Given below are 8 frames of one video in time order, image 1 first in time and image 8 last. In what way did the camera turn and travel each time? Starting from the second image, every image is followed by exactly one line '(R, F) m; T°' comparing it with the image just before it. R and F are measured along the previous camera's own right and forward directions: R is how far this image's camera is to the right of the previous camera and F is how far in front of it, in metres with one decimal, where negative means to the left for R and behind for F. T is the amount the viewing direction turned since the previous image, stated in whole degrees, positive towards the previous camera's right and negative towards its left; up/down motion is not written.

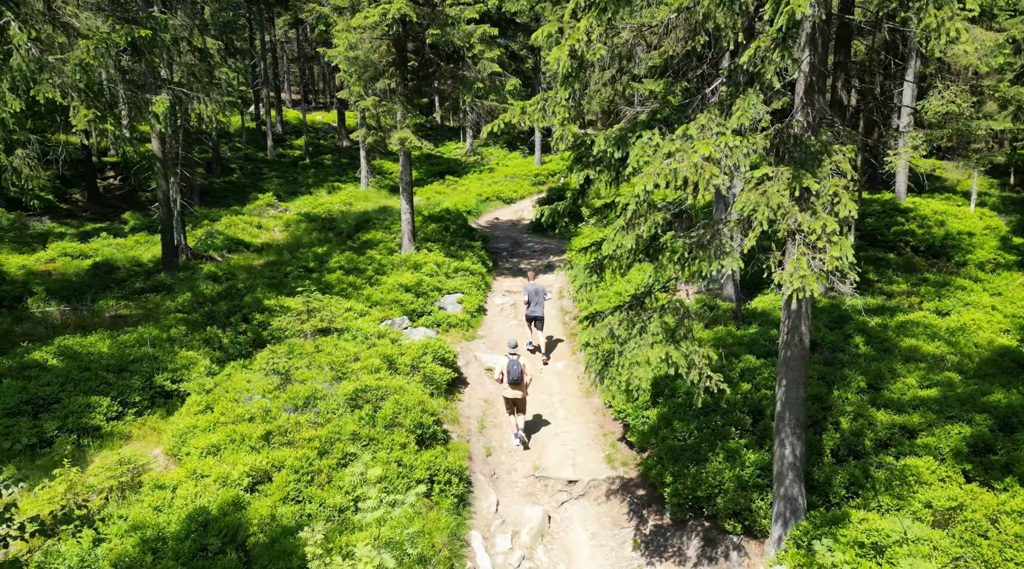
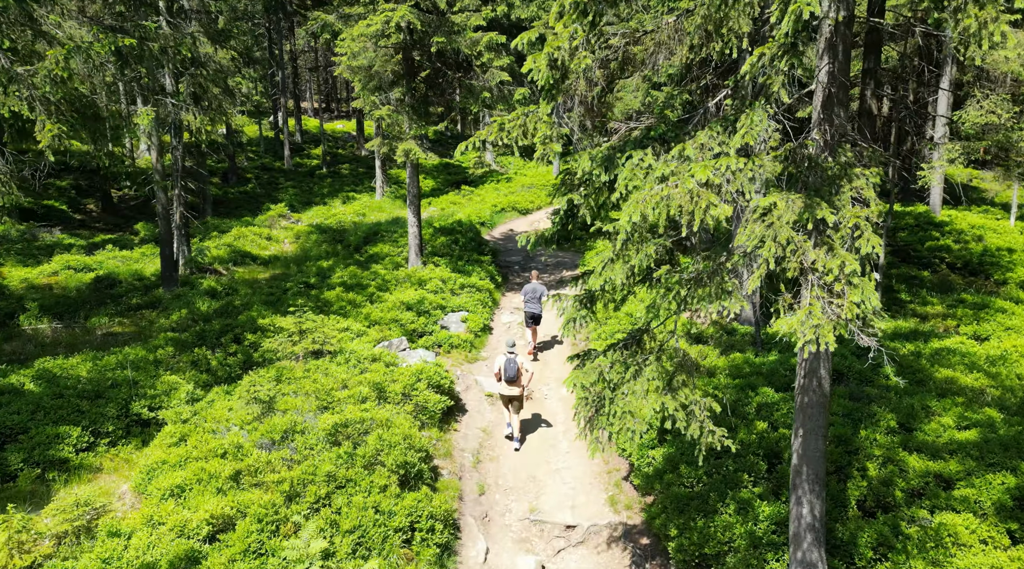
(+0.5, +0.9) m; -2°
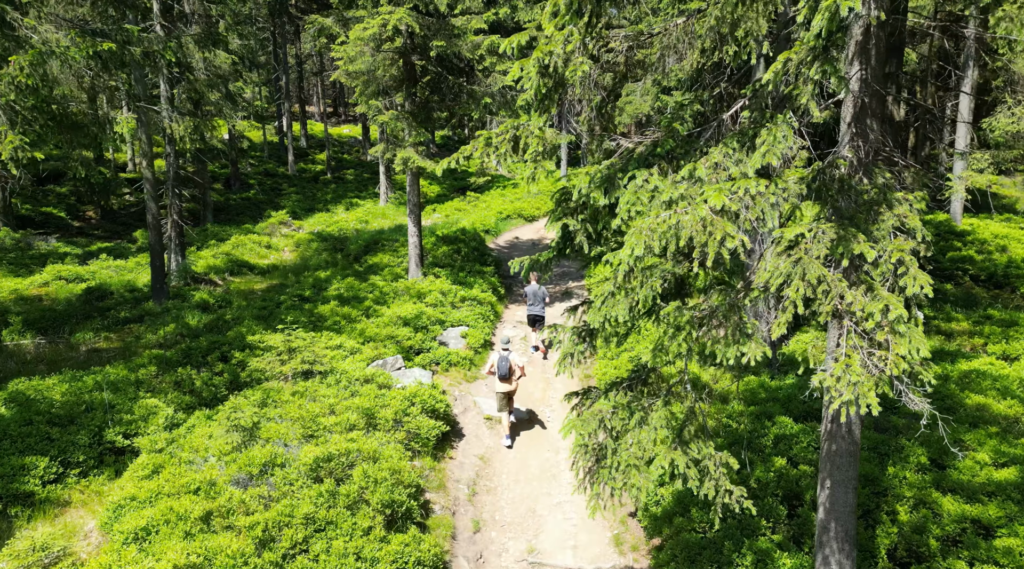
(+0.2, +0.8) m; -1°
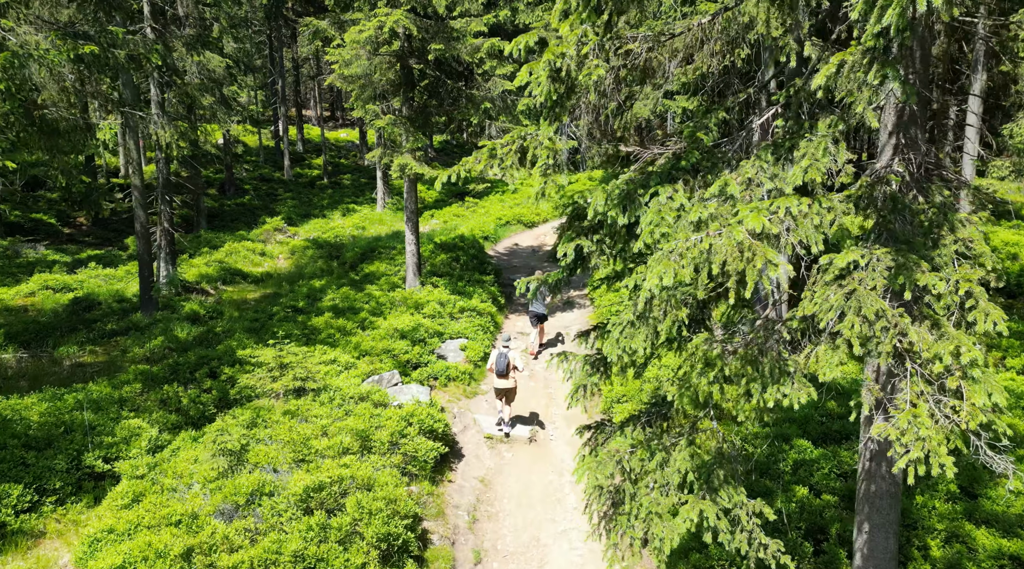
(-0.1, +0.6) m; 0°
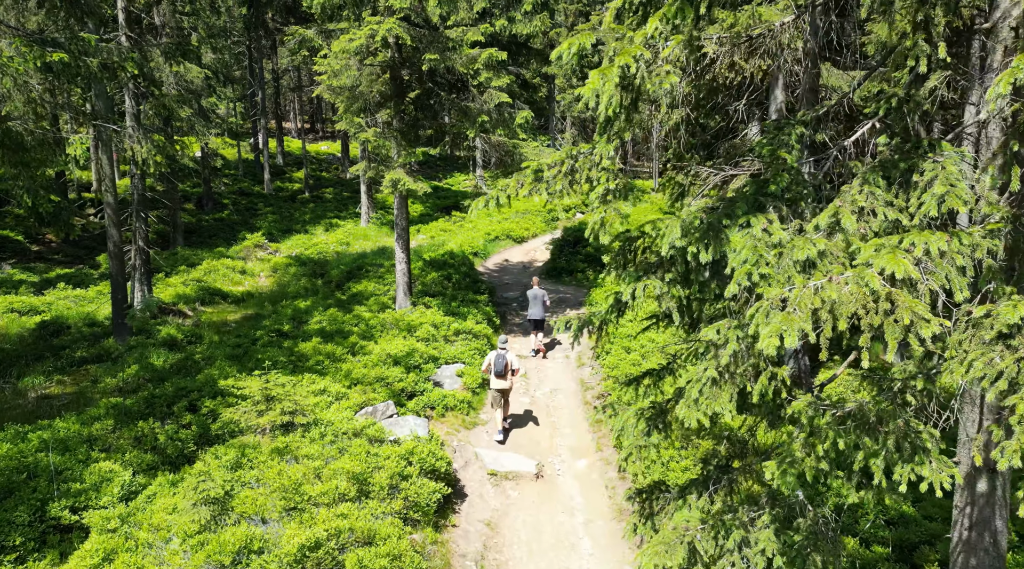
(-0.4, +0.9) m; +2°
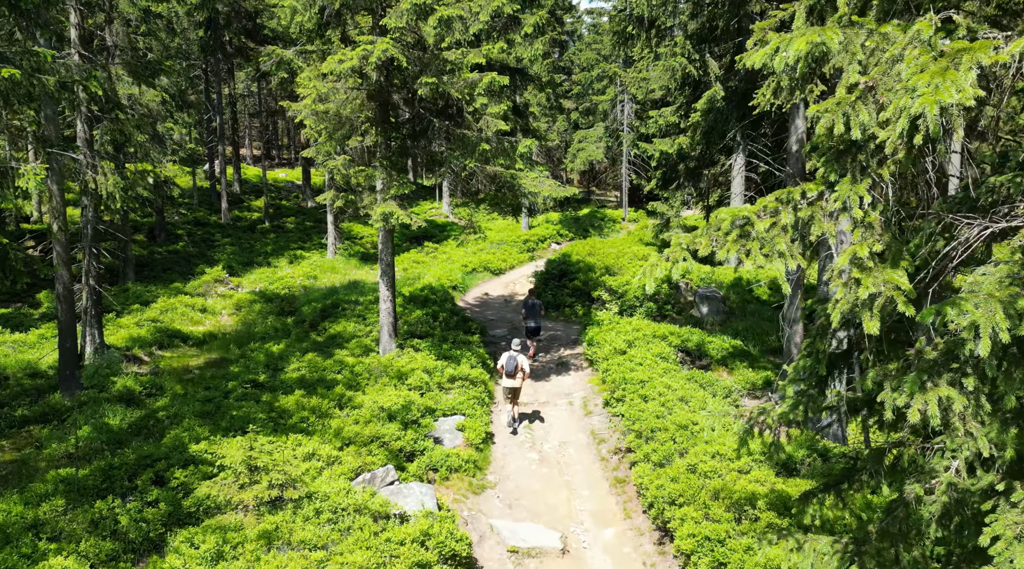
(-1.0, +1.6) m; +3°
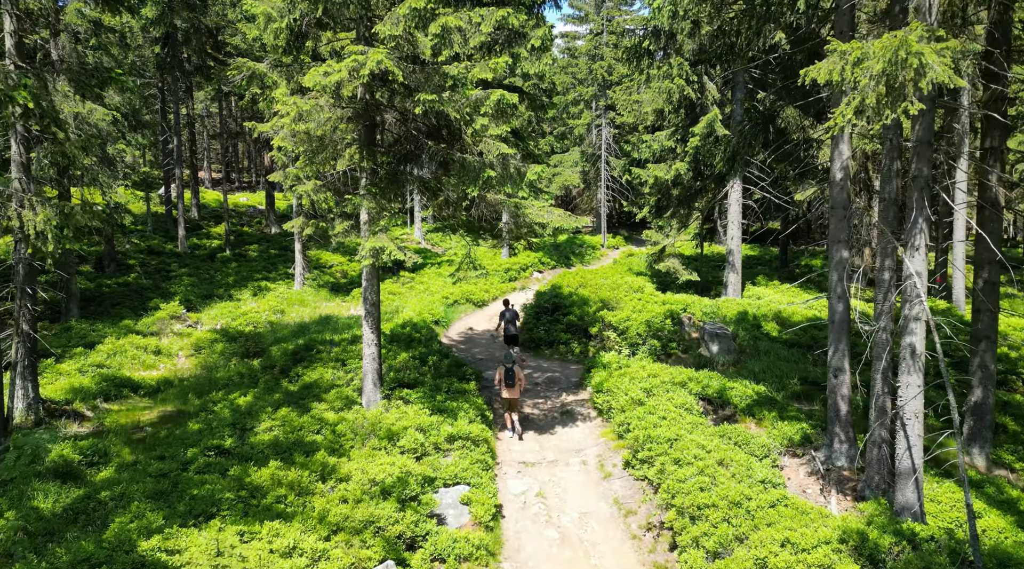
(-0.8, +2.1) m; +3°
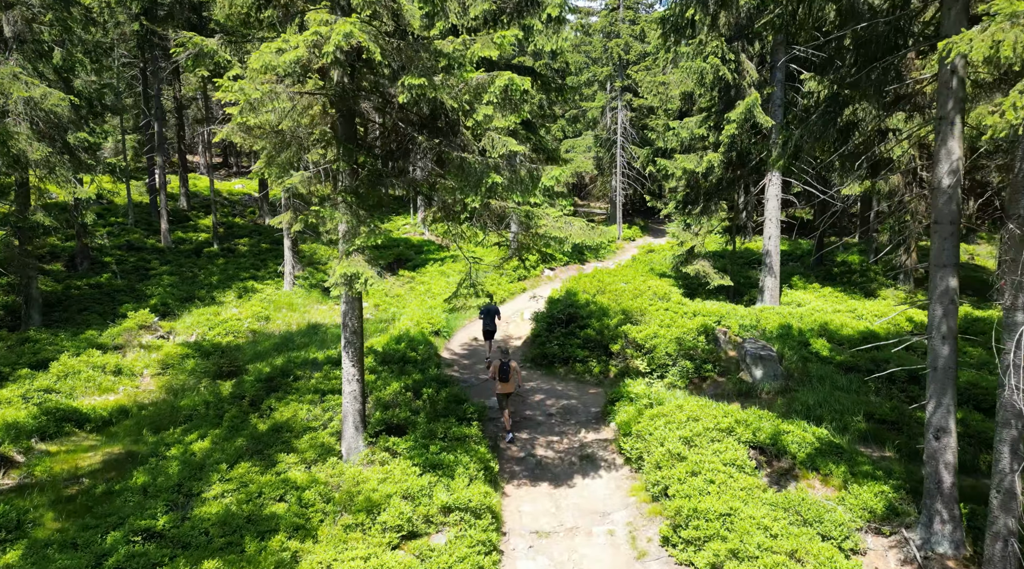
(0.0, +3.0) m; -1°
